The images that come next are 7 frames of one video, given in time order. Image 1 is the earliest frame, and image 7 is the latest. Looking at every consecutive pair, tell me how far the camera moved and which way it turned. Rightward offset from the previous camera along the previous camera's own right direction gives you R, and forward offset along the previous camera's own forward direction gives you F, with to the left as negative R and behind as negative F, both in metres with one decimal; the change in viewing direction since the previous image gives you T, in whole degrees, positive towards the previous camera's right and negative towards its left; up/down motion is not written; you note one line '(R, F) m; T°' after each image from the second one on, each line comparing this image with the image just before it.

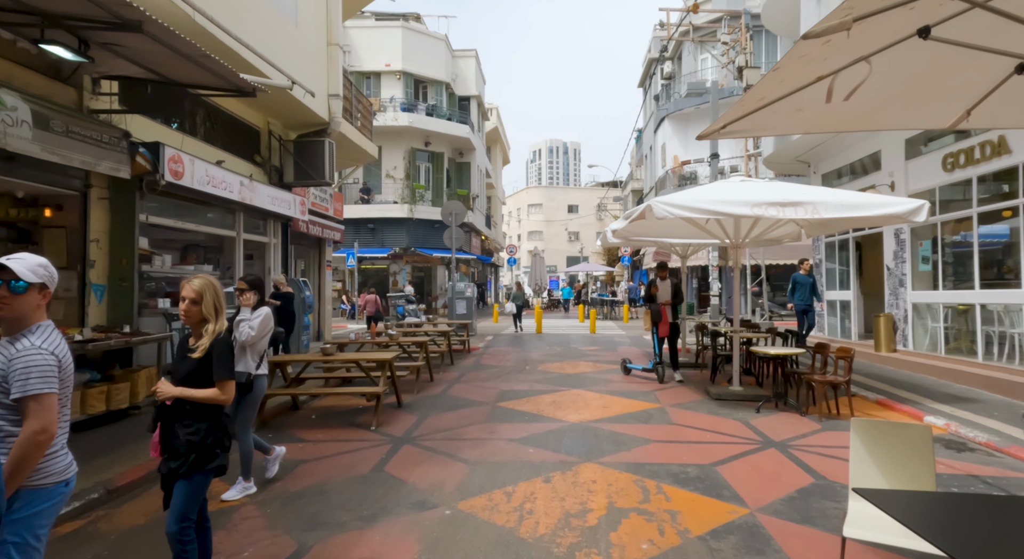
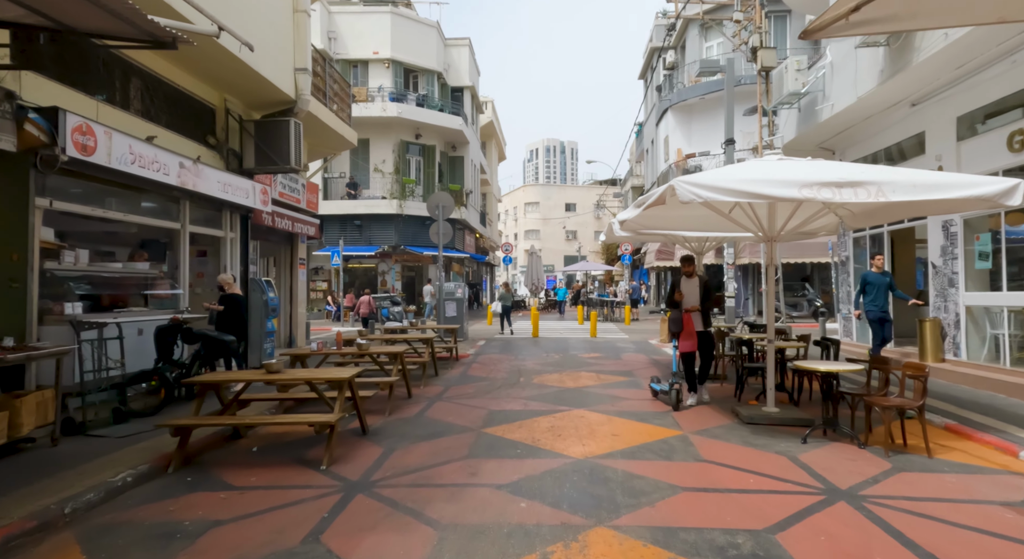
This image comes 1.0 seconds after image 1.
(+0.1, +1.4) m; 0°
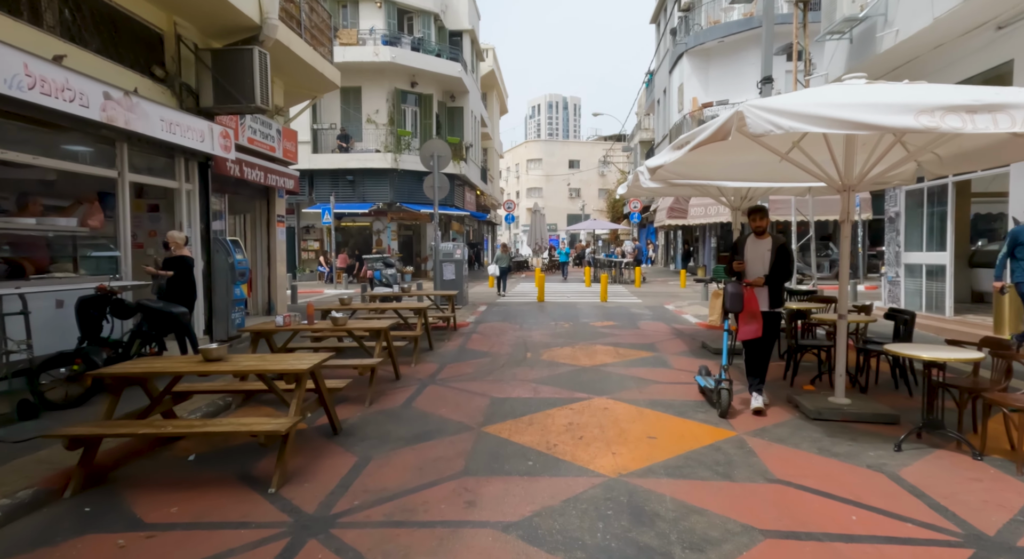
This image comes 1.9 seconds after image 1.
(-0.1, +1.4) m; 0°
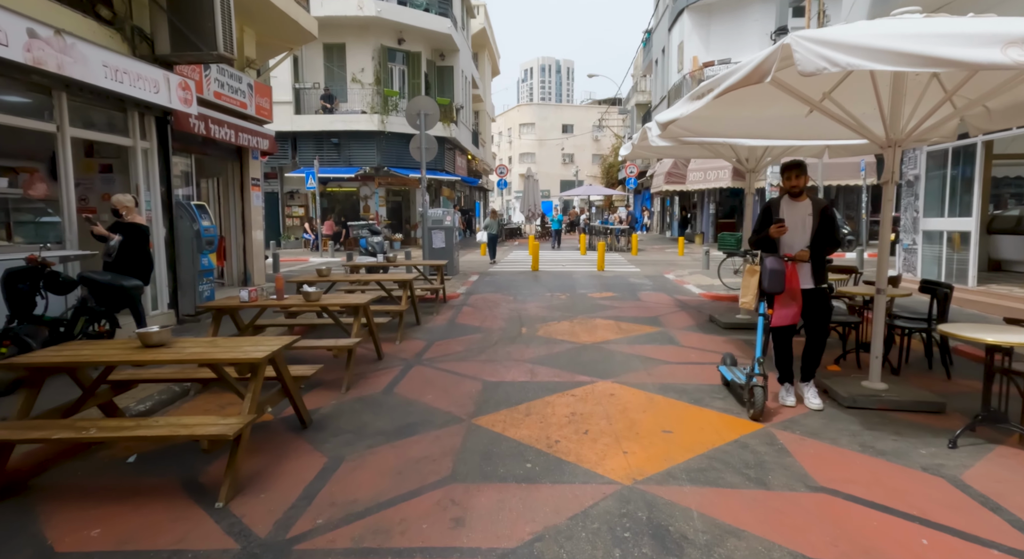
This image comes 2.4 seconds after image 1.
(0.0, +0.7) m; +1°
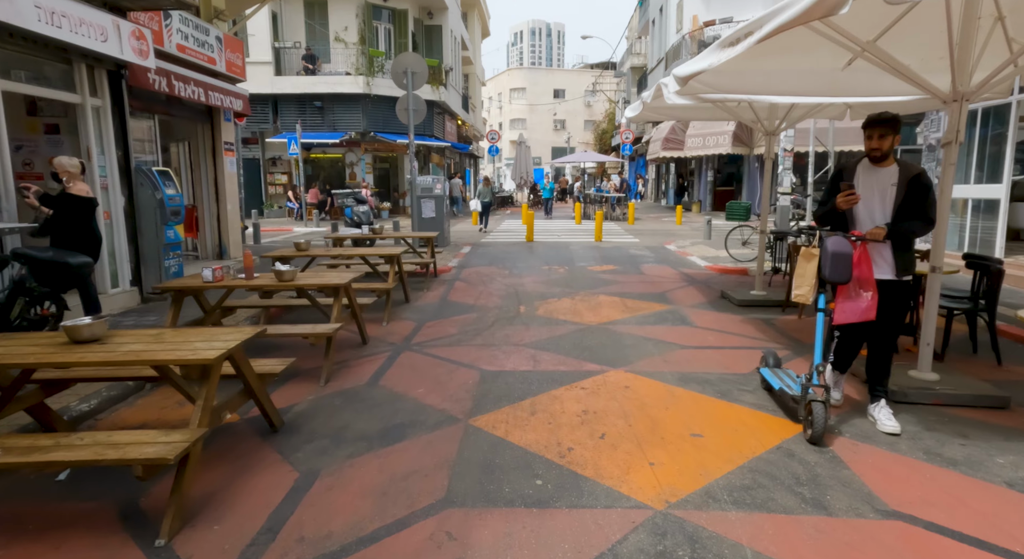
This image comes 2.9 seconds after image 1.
(-0.1, +0.7) m; +1°
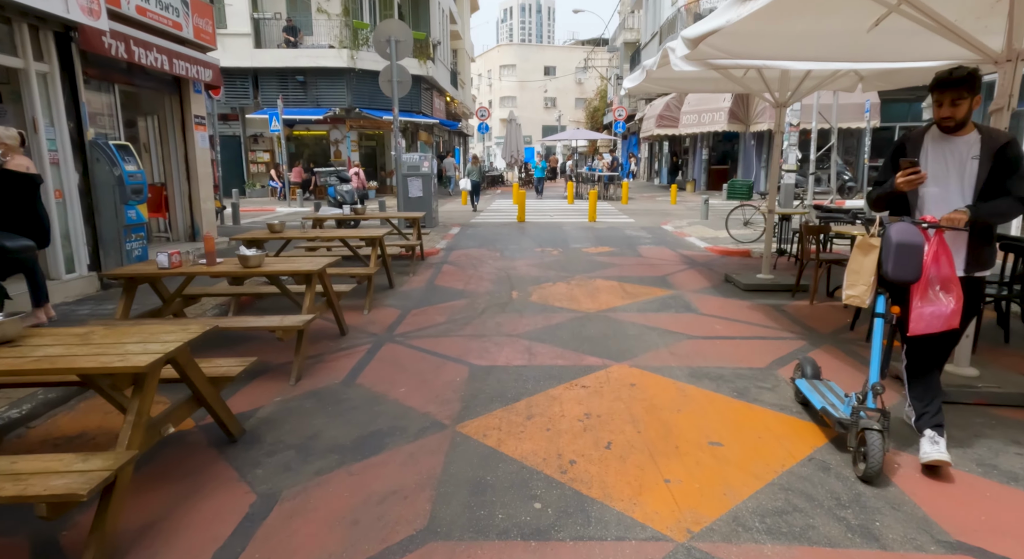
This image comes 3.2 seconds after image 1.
(0.0, +0.5) m; +1°
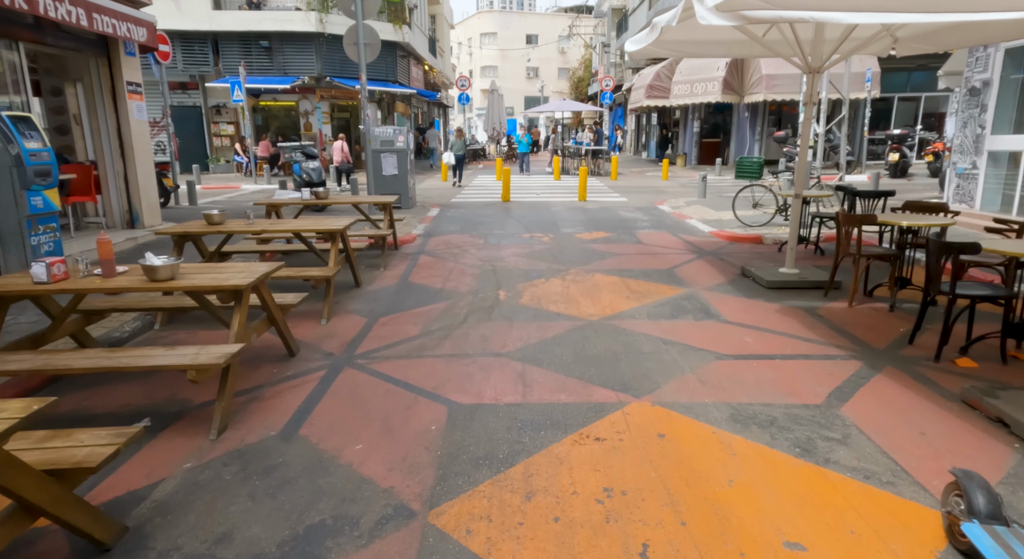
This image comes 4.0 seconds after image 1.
(0.0, +1.0) m; +2°
